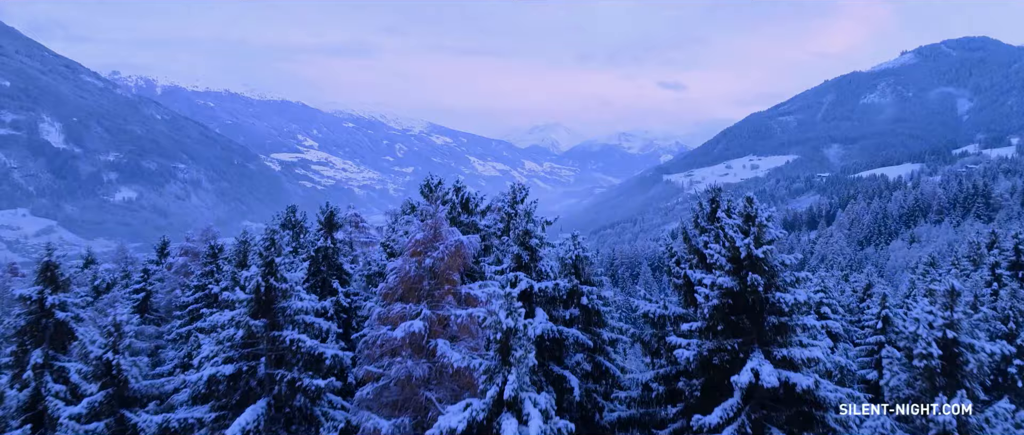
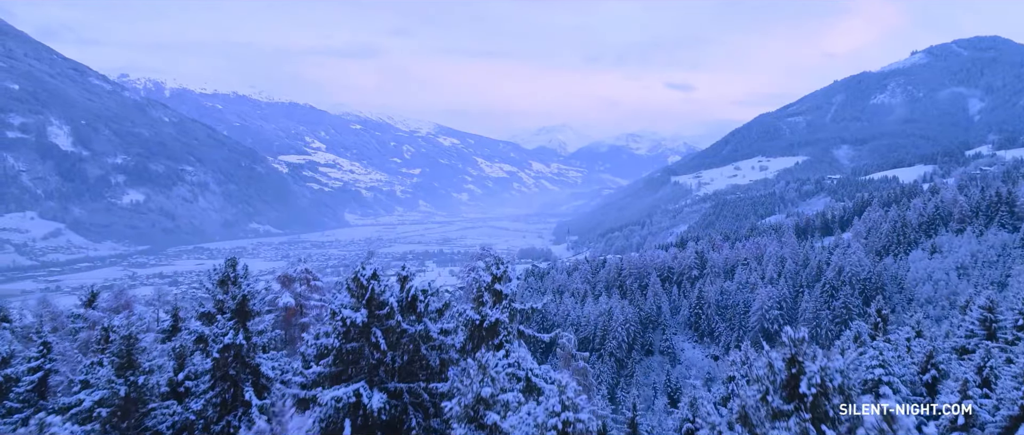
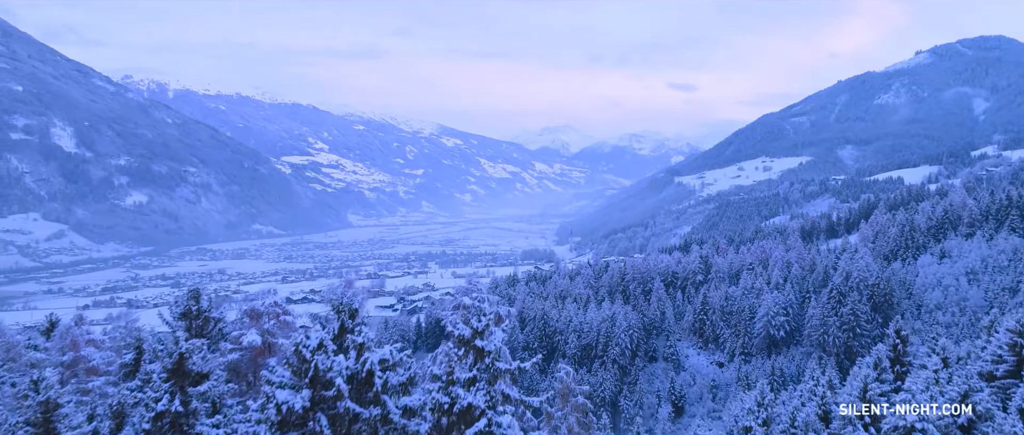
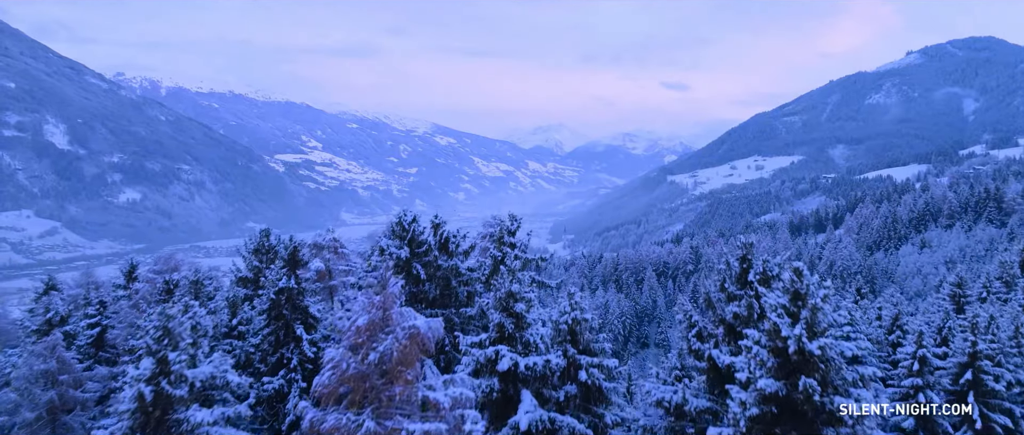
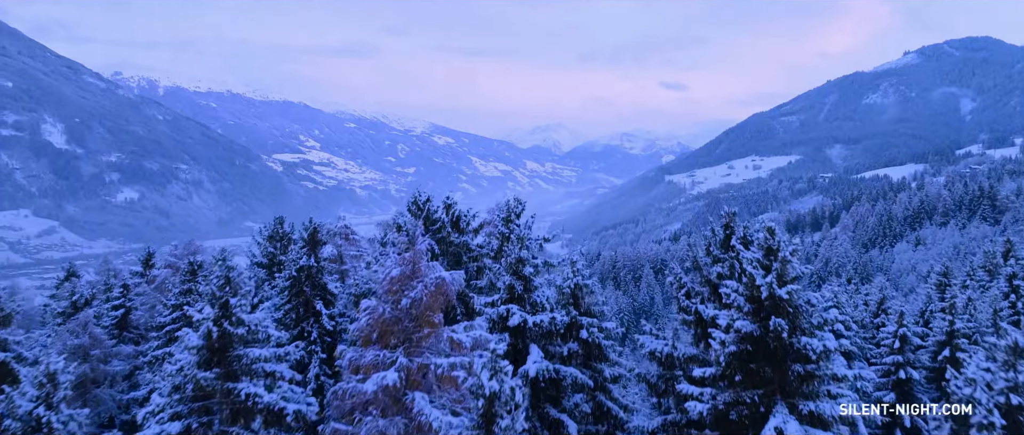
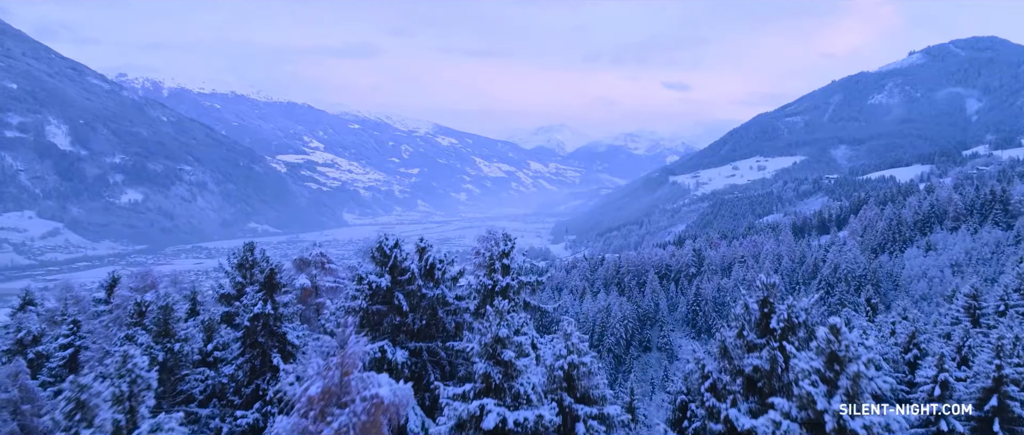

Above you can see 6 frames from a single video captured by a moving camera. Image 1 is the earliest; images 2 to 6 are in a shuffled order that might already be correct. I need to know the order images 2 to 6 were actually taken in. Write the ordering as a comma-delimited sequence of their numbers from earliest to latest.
5, 4, 6, 2, 3
